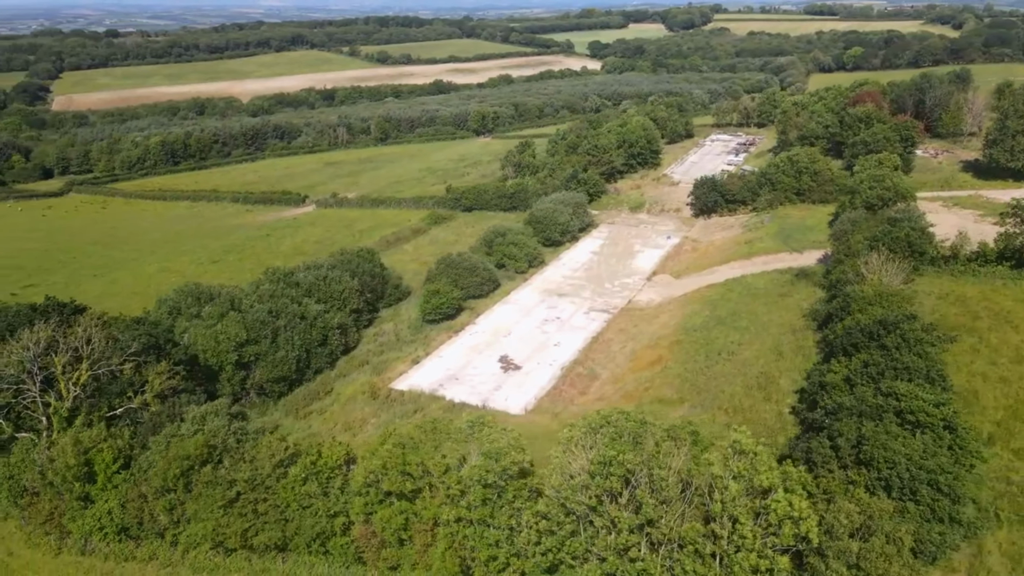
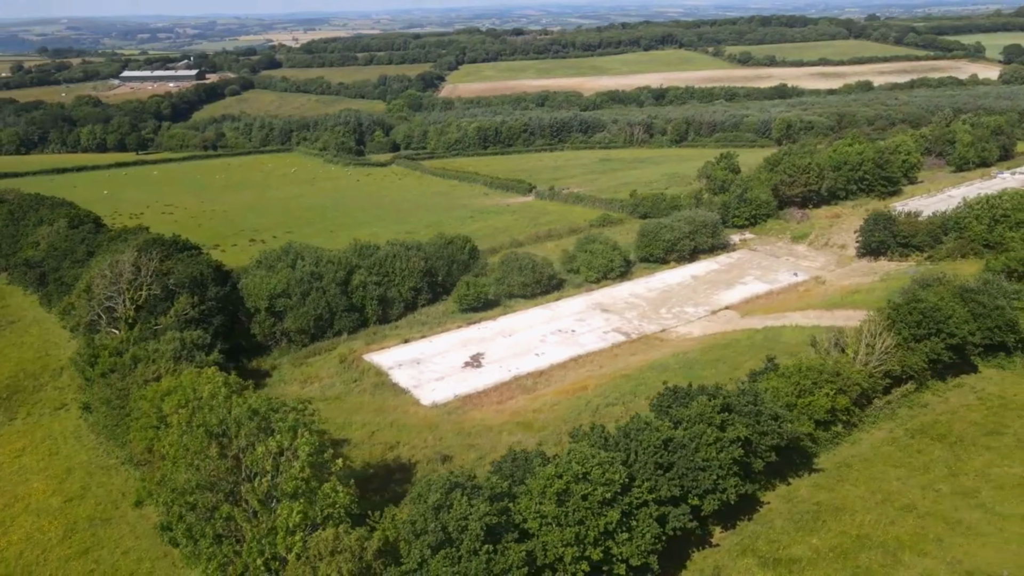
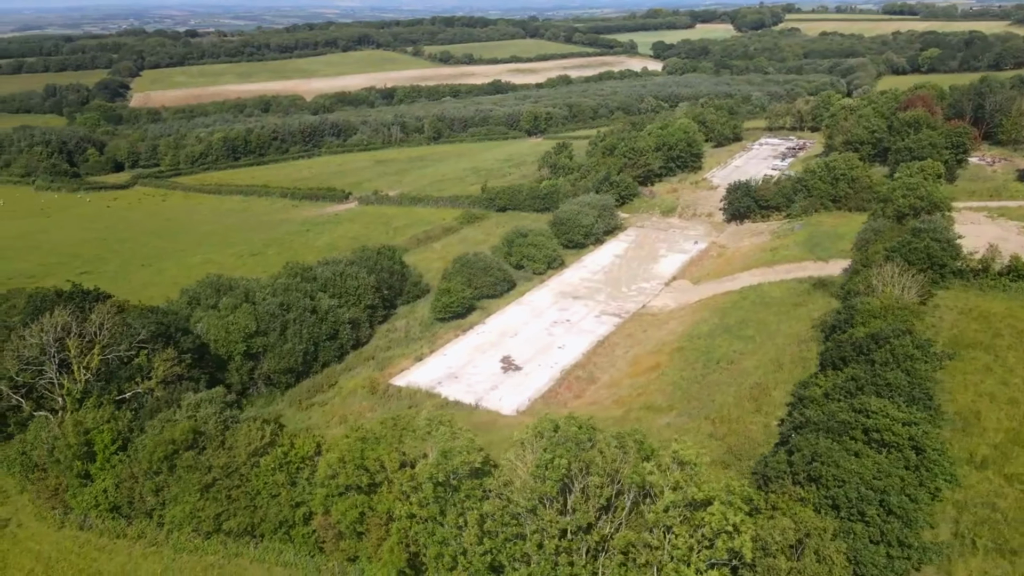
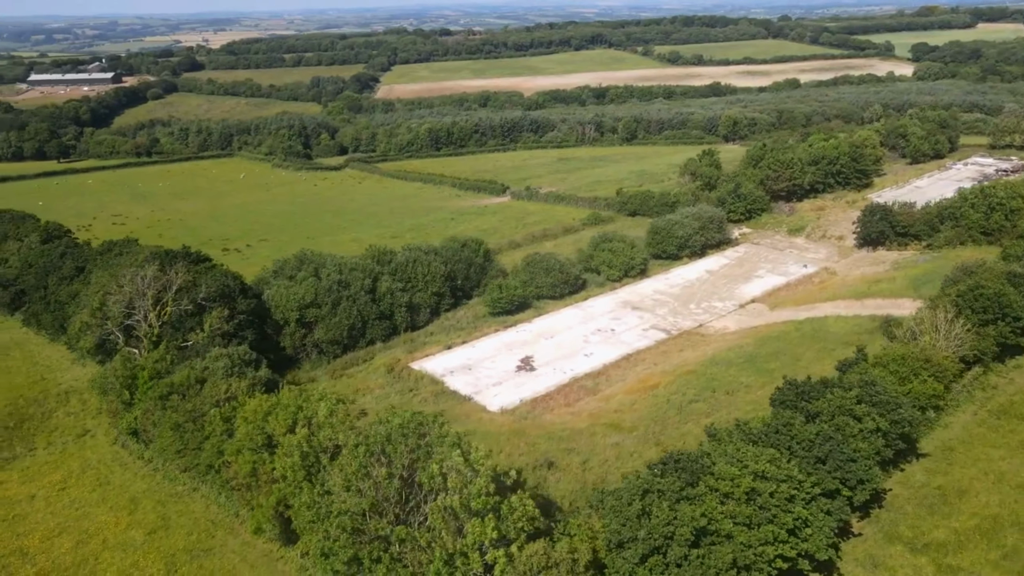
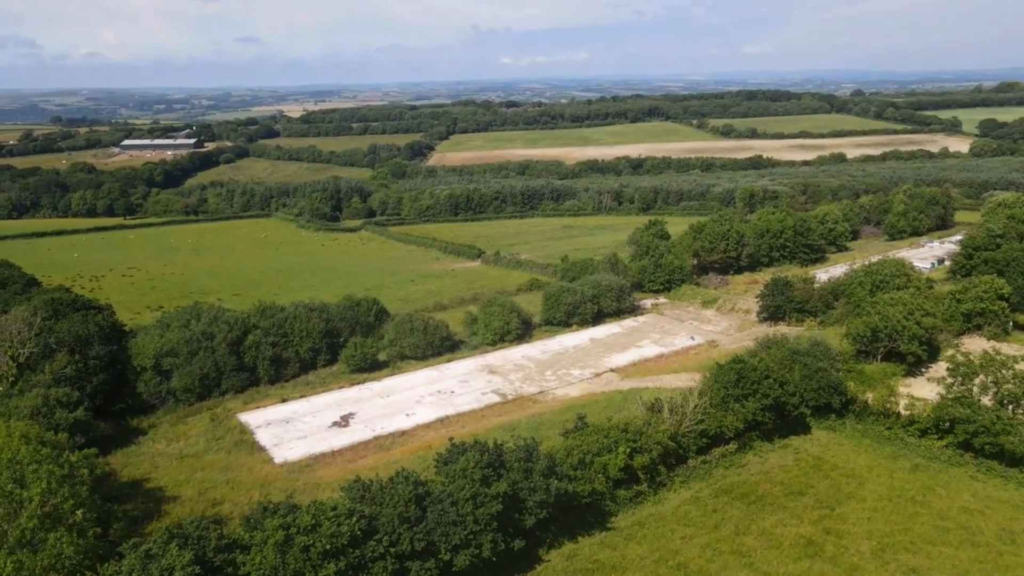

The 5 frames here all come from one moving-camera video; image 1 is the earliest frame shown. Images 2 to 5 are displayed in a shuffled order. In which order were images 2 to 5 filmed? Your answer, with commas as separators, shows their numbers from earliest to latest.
3, 4, 2, 5
